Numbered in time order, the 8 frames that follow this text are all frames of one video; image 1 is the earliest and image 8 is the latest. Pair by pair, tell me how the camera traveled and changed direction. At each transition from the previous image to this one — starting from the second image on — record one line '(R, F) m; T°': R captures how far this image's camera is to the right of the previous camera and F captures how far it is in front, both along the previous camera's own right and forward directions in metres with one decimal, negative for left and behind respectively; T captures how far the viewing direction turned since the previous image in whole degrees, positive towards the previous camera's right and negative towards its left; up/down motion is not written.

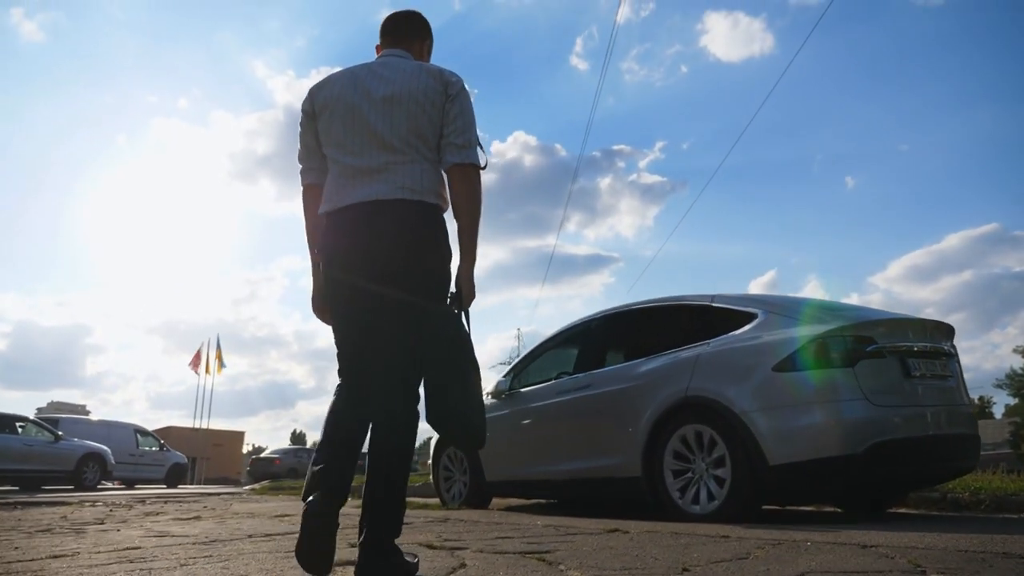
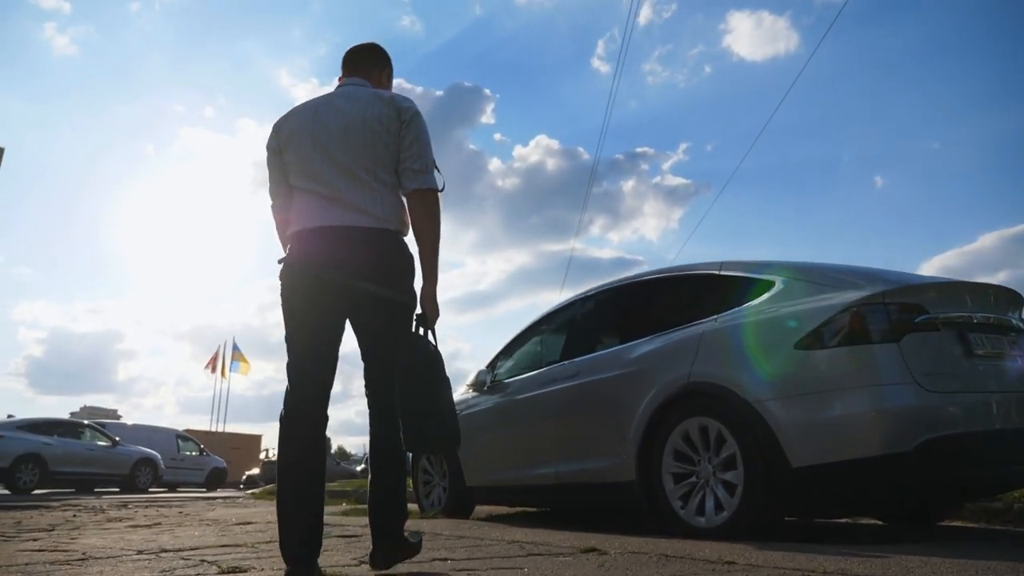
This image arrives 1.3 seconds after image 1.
(+0.3, +0.9) m; -2°
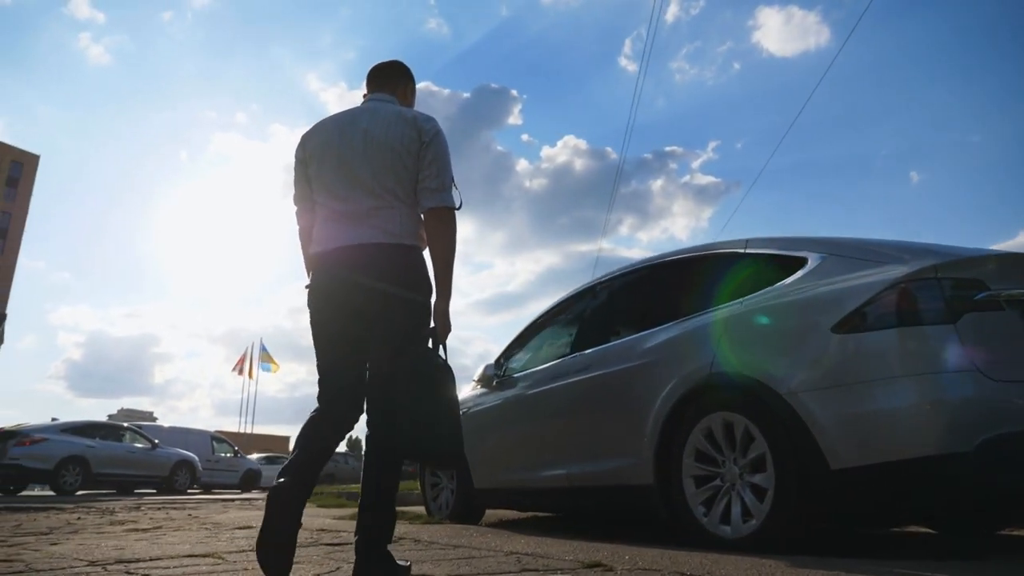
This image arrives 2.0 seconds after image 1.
(+0.1, +0.4) m; -2°
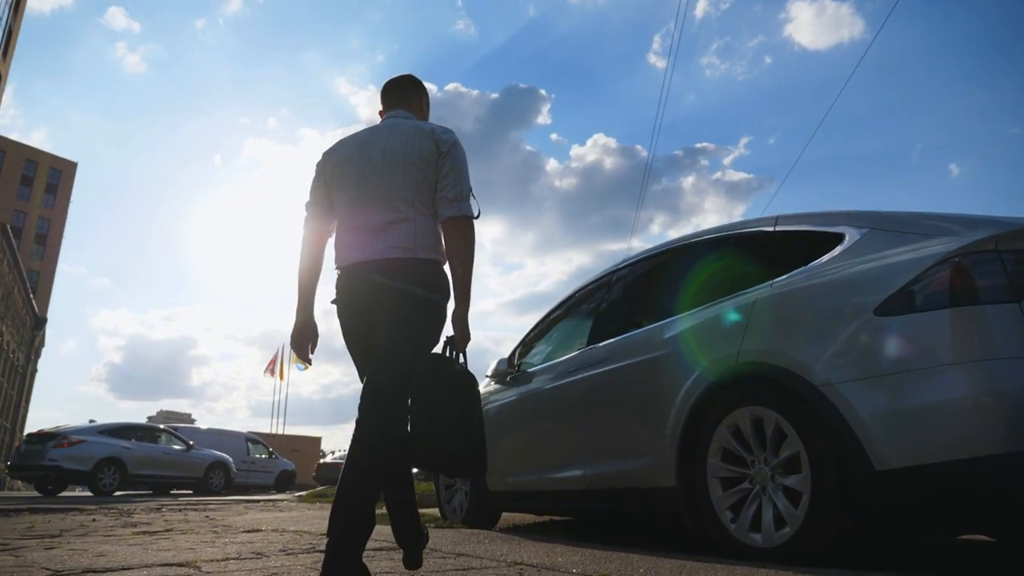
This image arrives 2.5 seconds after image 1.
(+0.1, +0.3) m; -2°
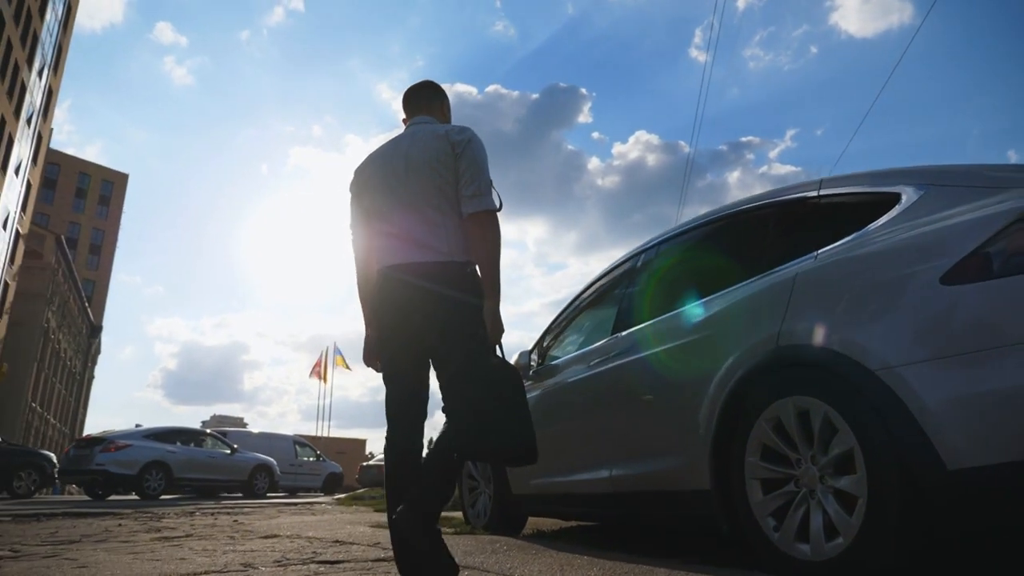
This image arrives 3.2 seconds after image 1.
(+0.1, +0.4) m; -3°
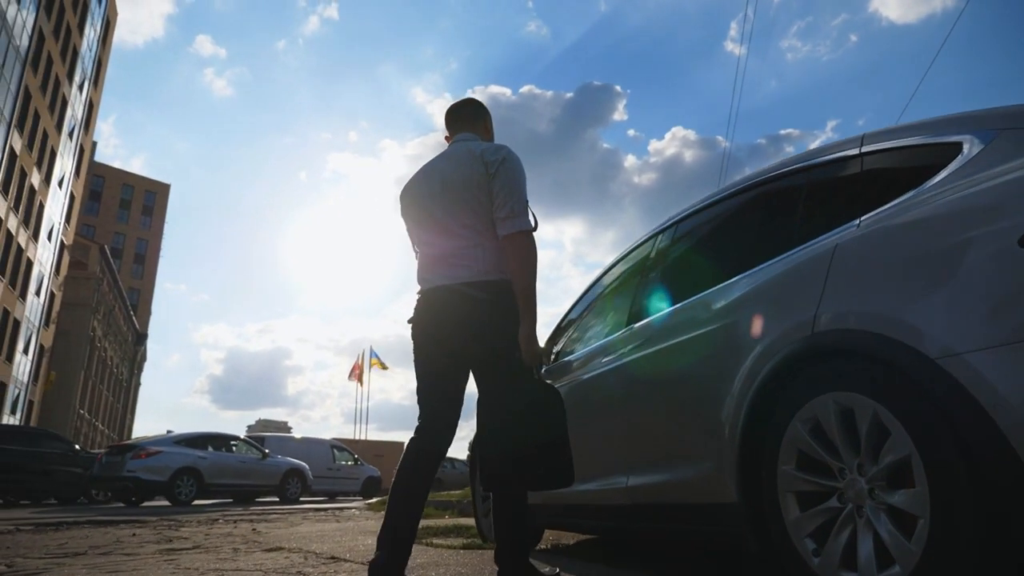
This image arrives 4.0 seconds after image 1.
(+0.2, +0.4) m; -3°
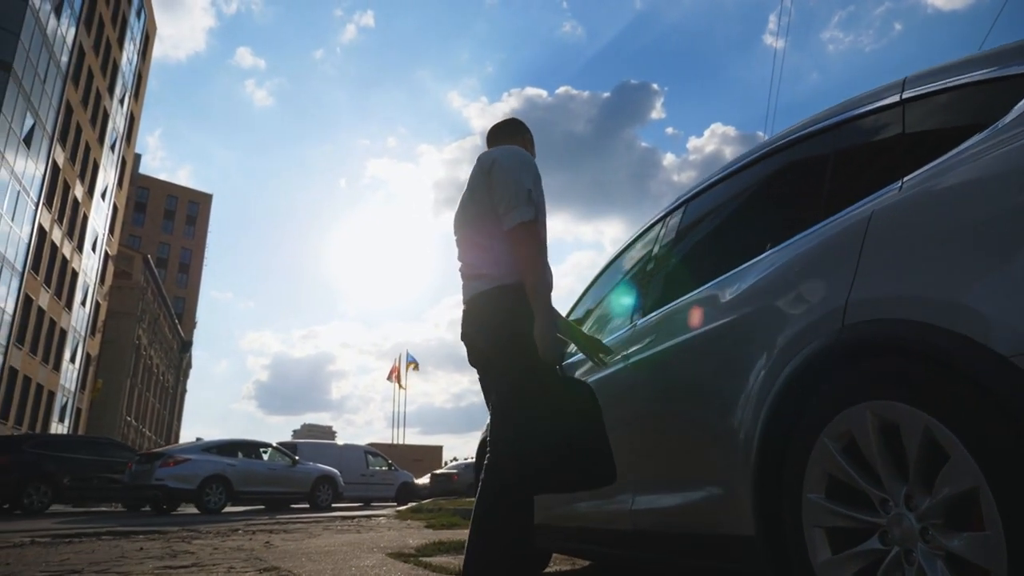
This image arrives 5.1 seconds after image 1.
(+0.2, +0.5) m; -3°
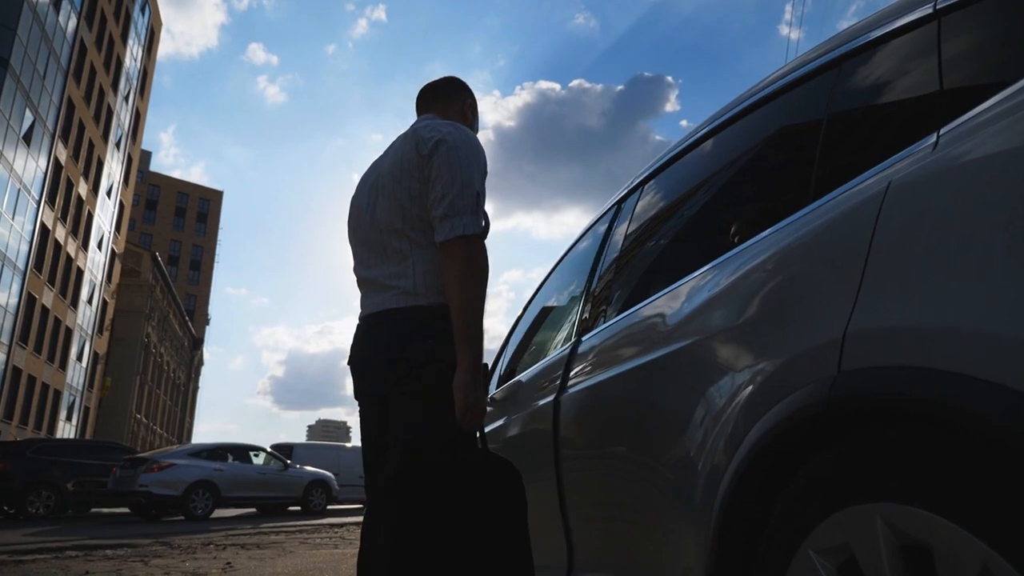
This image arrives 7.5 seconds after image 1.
(+0.3, +0.7) m; -1°
